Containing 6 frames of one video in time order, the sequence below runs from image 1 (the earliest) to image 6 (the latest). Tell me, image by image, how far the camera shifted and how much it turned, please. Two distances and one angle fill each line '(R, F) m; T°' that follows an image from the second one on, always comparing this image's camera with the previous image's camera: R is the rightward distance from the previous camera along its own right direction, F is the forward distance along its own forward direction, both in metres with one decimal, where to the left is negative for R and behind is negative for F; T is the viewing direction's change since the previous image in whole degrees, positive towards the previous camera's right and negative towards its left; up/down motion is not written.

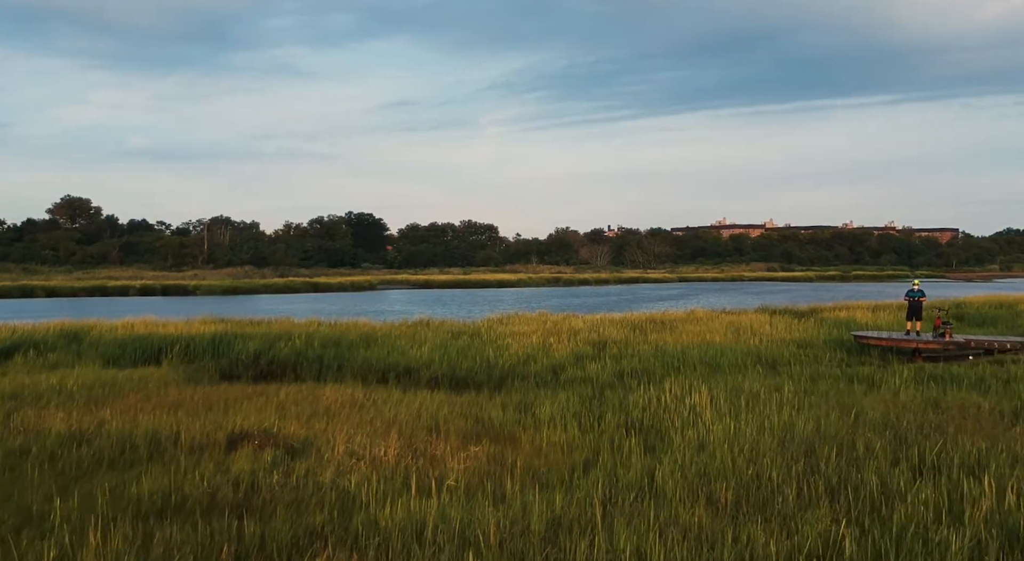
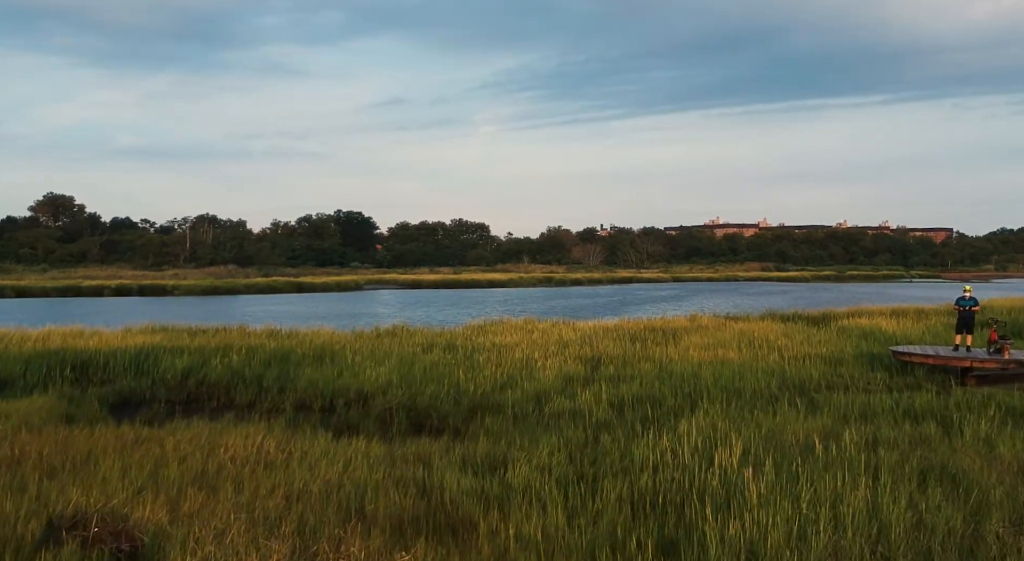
(+0.2, +2.4) m; 0°
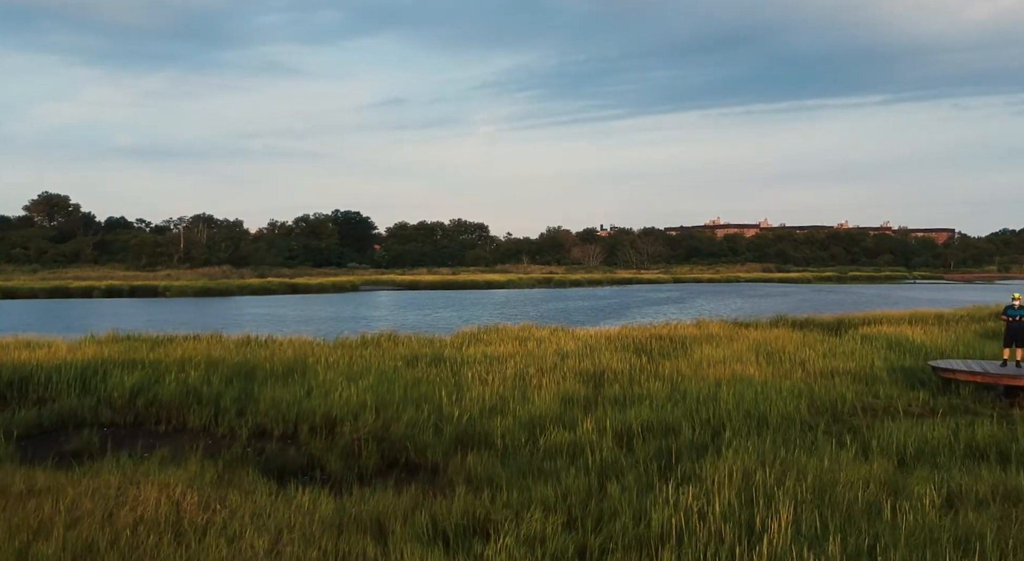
(+0.1, +1.5) m; 0°
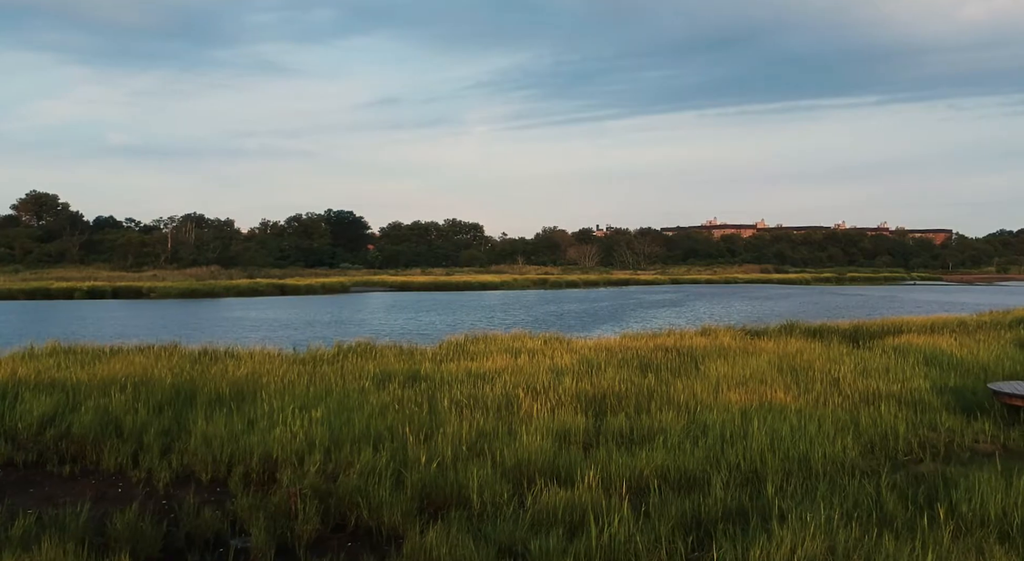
(+0.1, +1.9) m; 0°
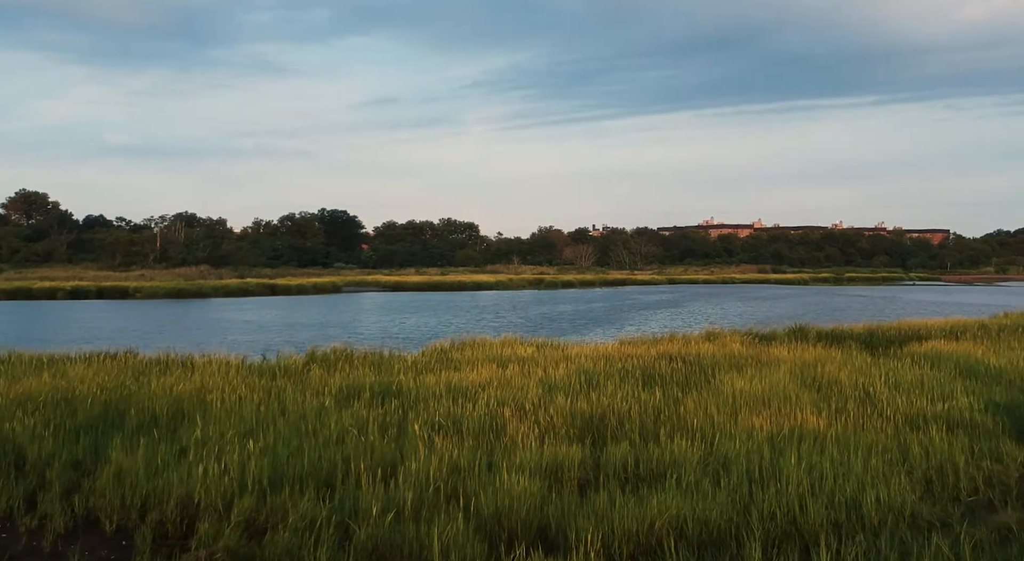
(+0.1, +1.5) m; 0°
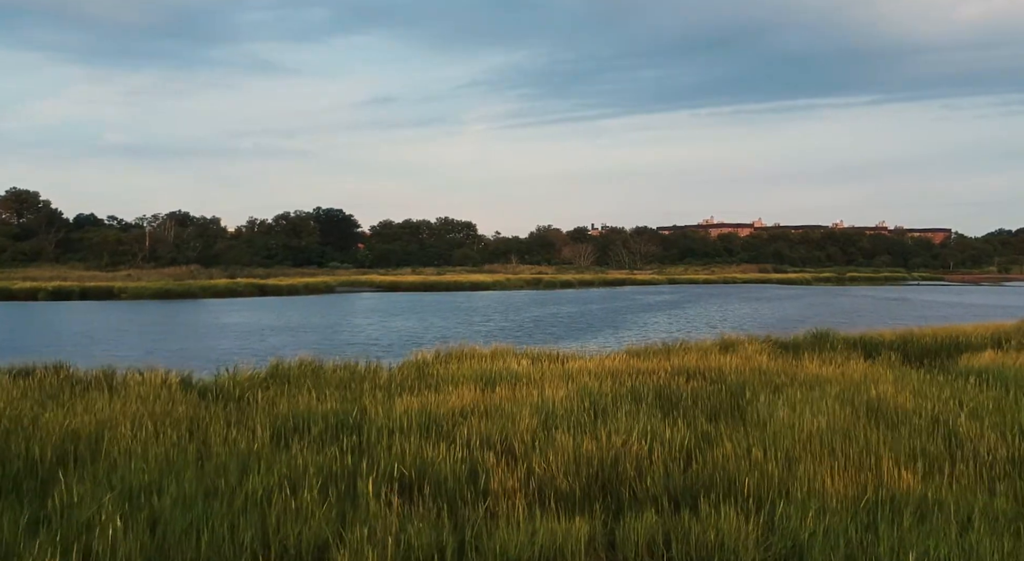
(+0.1, +2.2) m; 0°
